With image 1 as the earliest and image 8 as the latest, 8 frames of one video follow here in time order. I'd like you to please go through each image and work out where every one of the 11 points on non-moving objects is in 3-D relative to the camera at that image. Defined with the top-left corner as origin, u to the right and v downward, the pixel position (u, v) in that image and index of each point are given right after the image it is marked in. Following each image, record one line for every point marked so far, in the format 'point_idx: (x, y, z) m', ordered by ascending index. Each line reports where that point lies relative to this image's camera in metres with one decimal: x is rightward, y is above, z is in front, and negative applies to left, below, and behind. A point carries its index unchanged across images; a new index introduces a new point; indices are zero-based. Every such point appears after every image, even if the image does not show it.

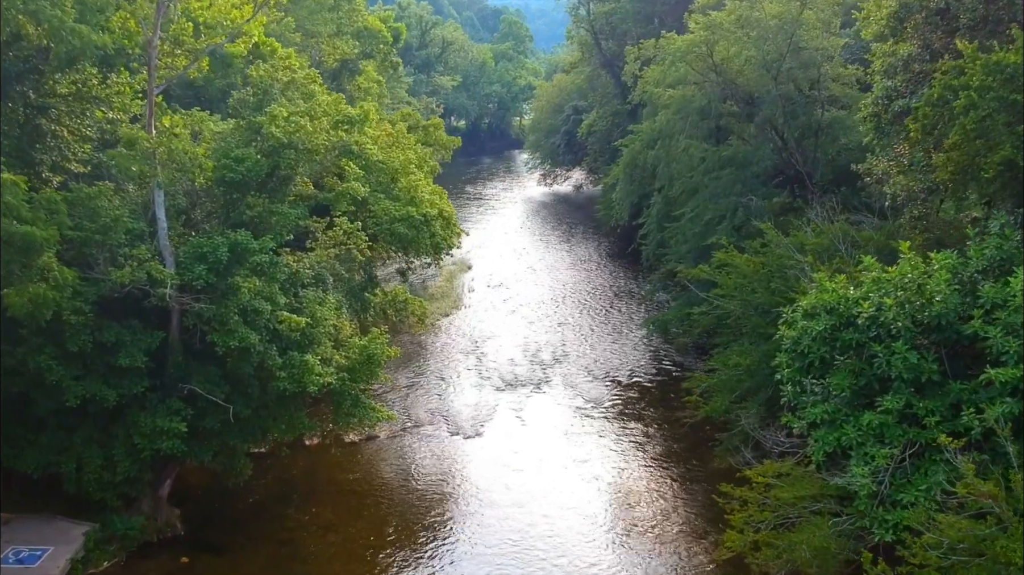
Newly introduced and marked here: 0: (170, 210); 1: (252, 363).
0: (-5.9, +1.3, +15.0) m
1: (-4.5, -1.3, +15.0) m
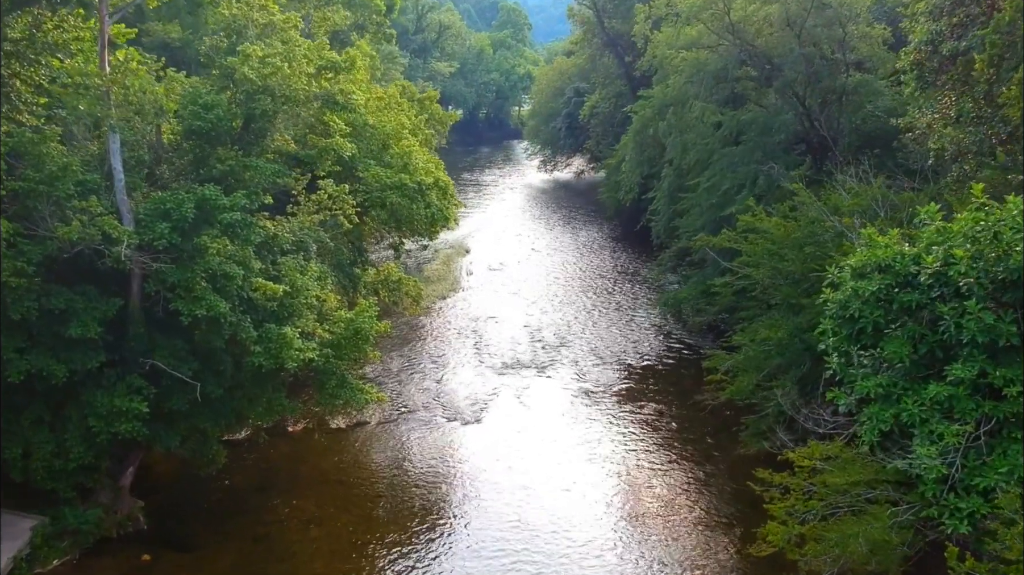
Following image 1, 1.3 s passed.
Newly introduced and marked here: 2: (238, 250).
0: (-5.9, +1.9, +13.3) m
1: (-4.4, -0.8, +13.3) m
2: (-4.3, +0.6, +13.5) m
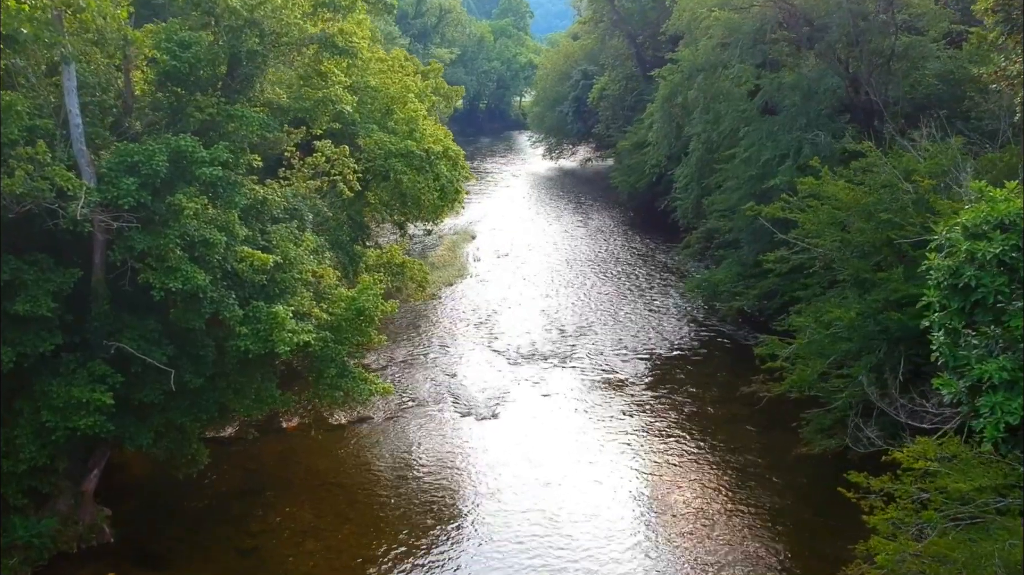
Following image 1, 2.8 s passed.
0: (-5.4, +2.3, +11.2) m
1: (-4.0, -0.4, +11.3) m
2: (-3.9, +1.0, +11.5) m
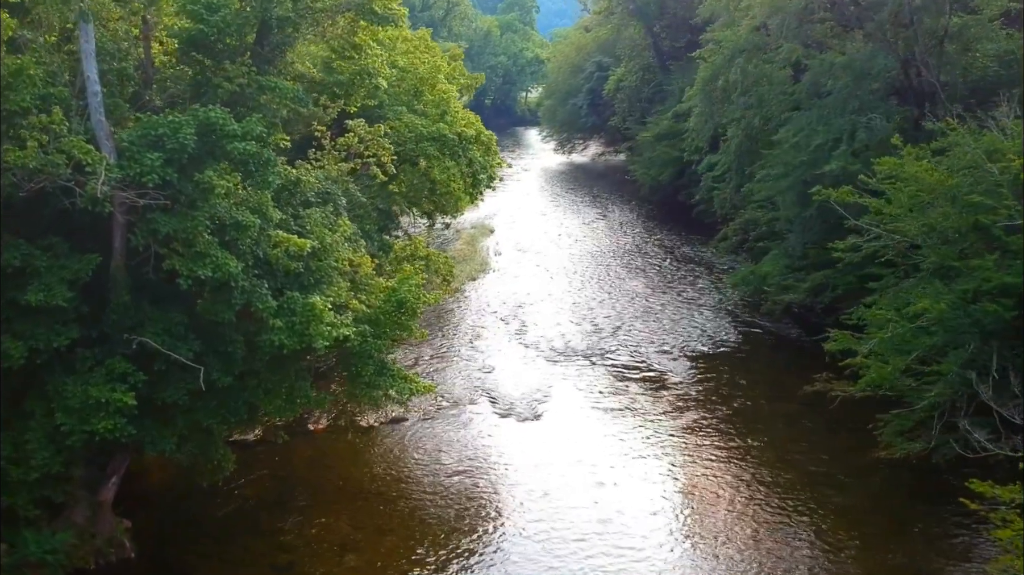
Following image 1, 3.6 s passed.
0: (-4.7, +2.4, +10.2) m
1: (-3.3, -0.2, +10.2) m
2: (-3.1, +1.1, +10.4) m
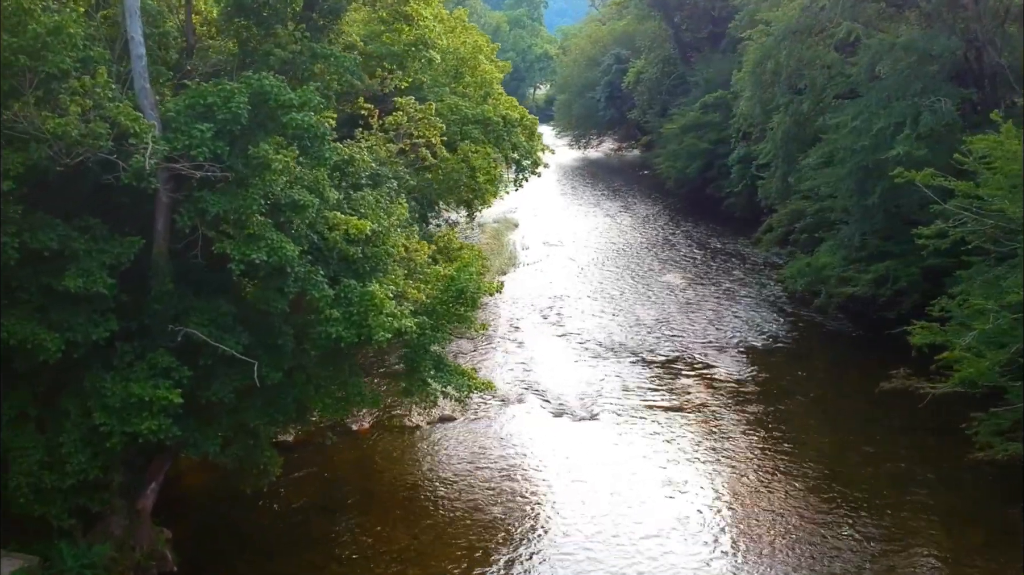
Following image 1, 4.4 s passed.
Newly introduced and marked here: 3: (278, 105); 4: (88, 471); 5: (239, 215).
0: (-3.8, +2.6, +9.2) m
1: (-2.4, -0.1, +9.2) m
2: (-2.2, +1.3, +9.5) m
3: (-2.4, +1.9, +8.9) m
4: (-4.3, -1.9, +8.8) m
5: (-2.8, +0.7, +8.8) m
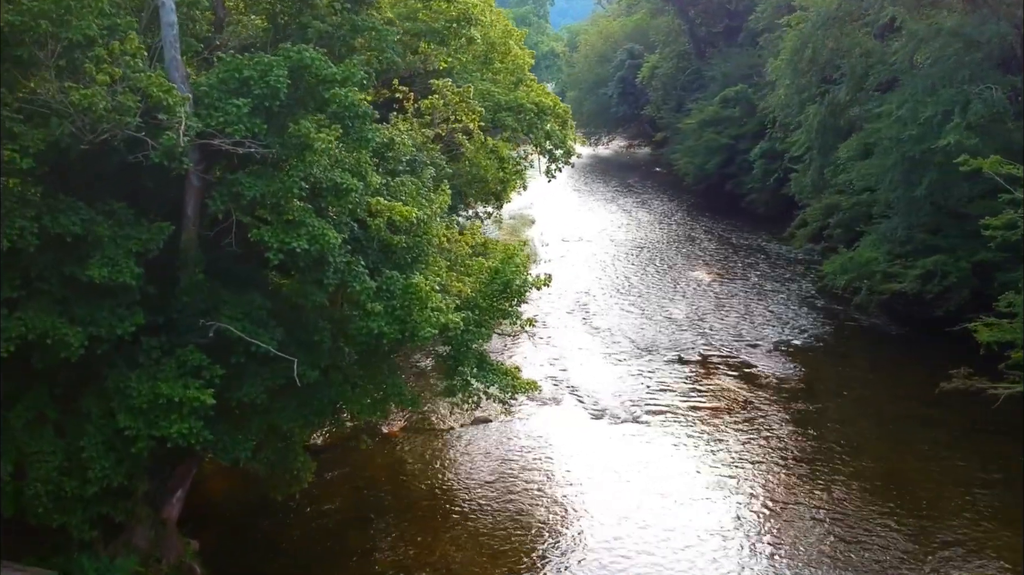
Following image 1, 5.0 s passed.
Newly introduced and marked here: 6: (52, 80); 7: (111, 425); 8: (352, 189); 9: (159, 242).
0: (-3.2, +2.7, +8.5) m
1: (-1.8, 0.0, +8.5) m
2: (-1.7, +1.4, +8.7) m
3: (-1.8, +2.0, +8.2) m
4: (-3.7, -1.8, +8.0) m
5: (-2.2, +0.8, +8.0) m
6: (-3.8, +1.7, +7.2) m
7: (-3.7, -1.3, +8.1) m
8: (-1.5, +0.9, +8.3) m
9: (-3.2, +0.4, +7.9) m
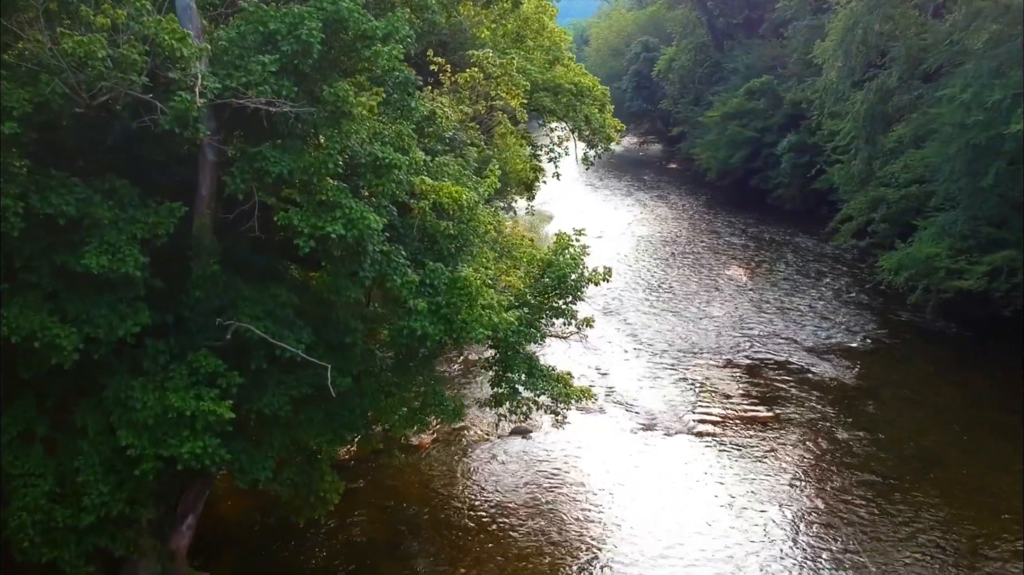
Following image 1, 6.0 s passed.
0: (-2.7, +2.7, +7.3) m
1: (-1.2, +0.1, +7.3) m
2: (-1.1, +1.4, +7.5) m
3: (-1.2, +2.0, +7.0) m
4: (-3.1, -1.7, +6.8) m
5: (-1.6, +0.9, +6.8) m
6: (-3.3, +1.8, +6.0) m
7: (-3.2, -1.2, +6.8) m
8: (-1.0, +1.0, +7.0) m
9: (-2.7, +0.5, +6.7) m
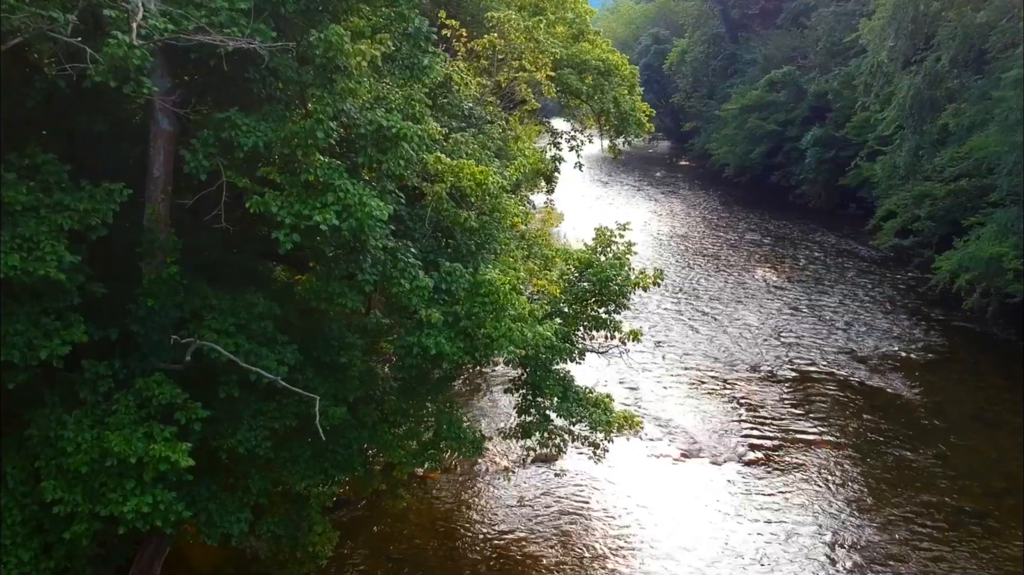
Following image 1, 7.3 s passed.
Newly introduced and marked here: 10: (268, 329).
0: (-2.4, +2.7, +5.7) m
1: (-1.0, 0.0, +5.7) m
2: (-0.8, +1.4, +5.9) m
3: (-1.0, +2.0, +5.4) m
4: (-2.9, -1.8, +5.2) m
5: (-1.3, +0.8, +5.2) m
6: (-3.0, +1.8, +4.4) m
7: (-2.9, -1.3, +5.2) m
8: (-0.7, +1.0, +5.4) m
9: (-2.4, +0.4, +5.1) m
10: (-1.7, -0.3, +5.9) m
